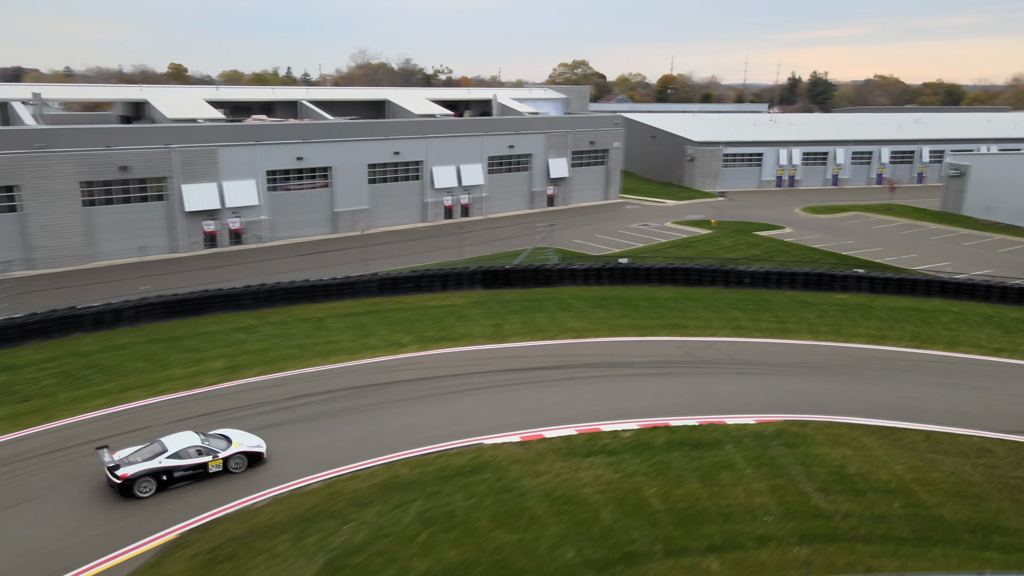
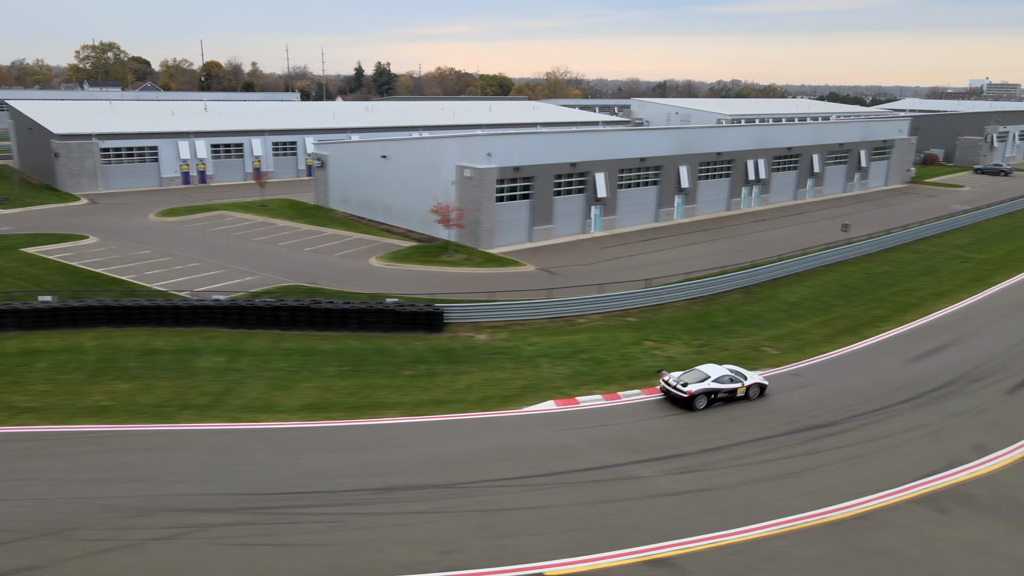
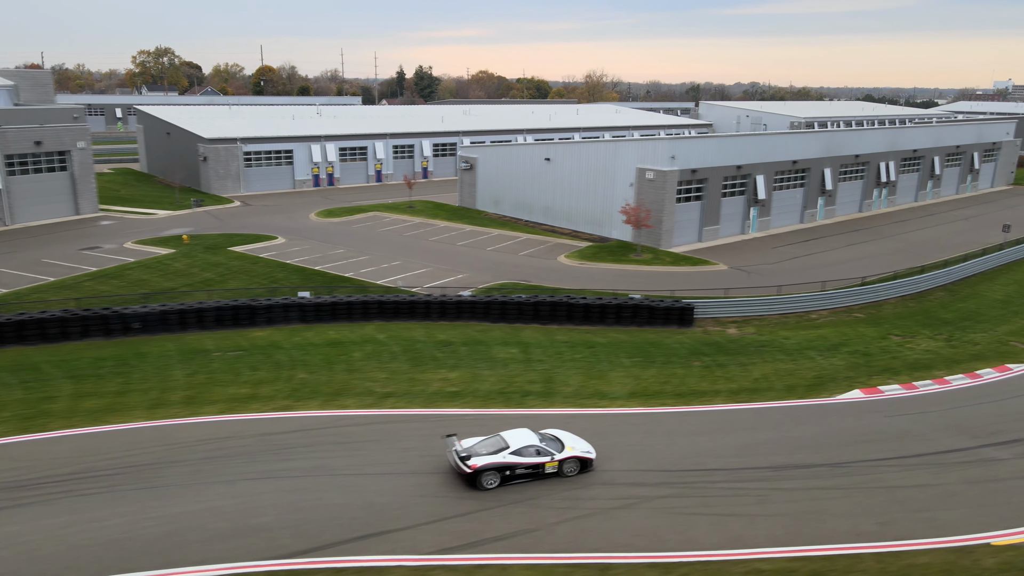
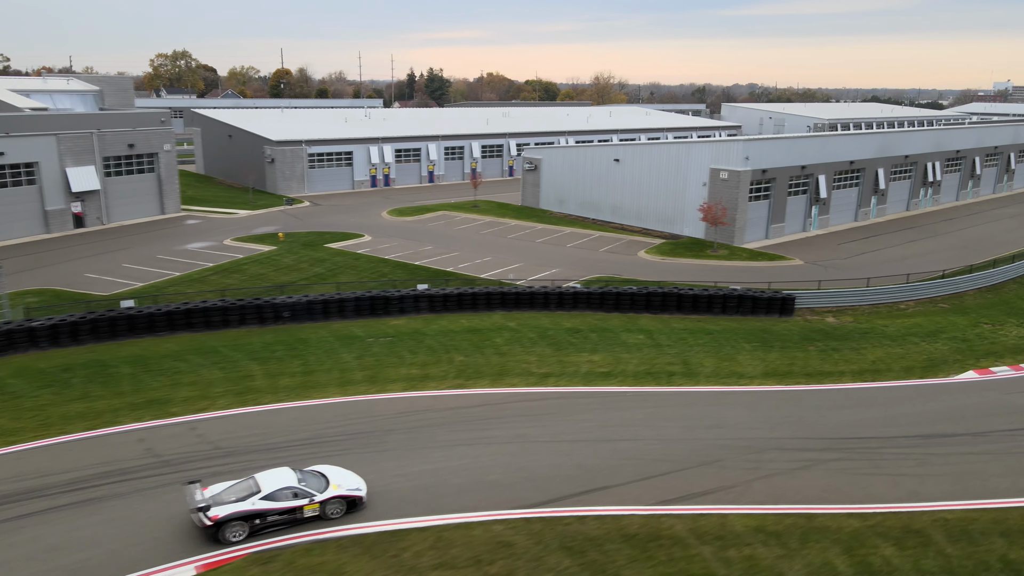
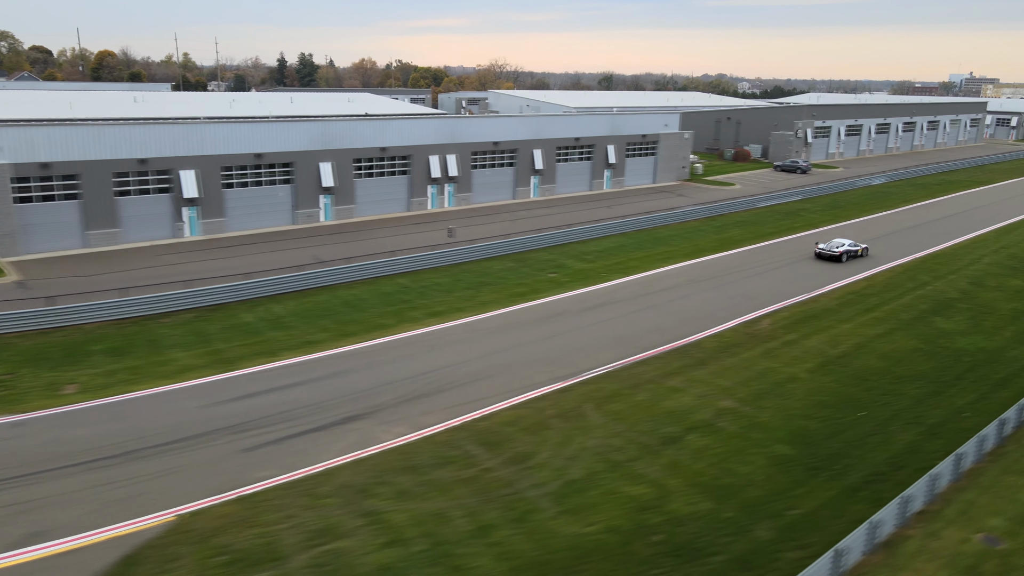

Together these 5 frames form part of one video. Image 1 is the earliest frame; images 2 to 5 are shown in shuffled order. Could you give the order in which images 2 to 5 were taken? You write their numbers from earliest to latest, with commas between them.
4, 3, 2, 5
